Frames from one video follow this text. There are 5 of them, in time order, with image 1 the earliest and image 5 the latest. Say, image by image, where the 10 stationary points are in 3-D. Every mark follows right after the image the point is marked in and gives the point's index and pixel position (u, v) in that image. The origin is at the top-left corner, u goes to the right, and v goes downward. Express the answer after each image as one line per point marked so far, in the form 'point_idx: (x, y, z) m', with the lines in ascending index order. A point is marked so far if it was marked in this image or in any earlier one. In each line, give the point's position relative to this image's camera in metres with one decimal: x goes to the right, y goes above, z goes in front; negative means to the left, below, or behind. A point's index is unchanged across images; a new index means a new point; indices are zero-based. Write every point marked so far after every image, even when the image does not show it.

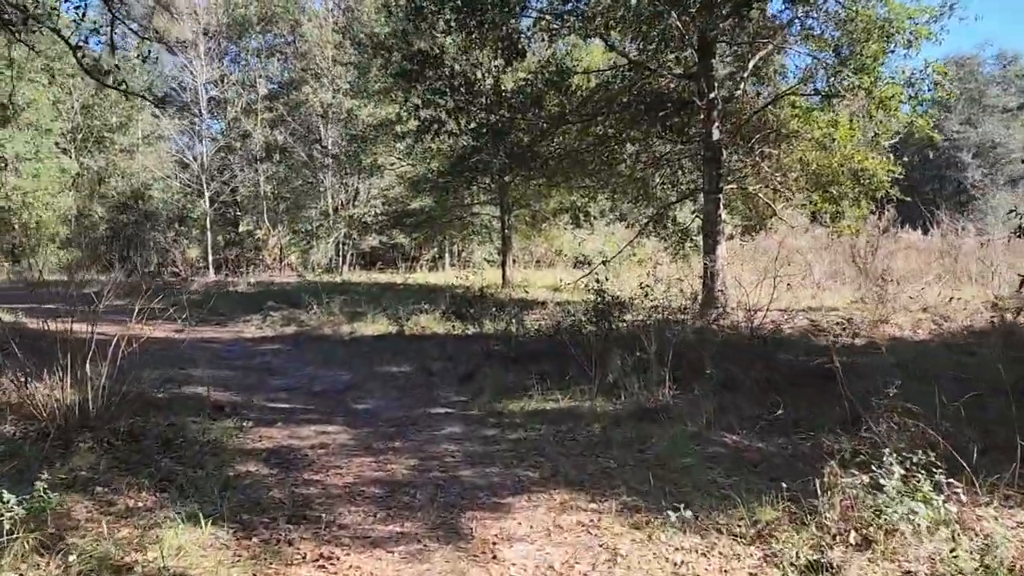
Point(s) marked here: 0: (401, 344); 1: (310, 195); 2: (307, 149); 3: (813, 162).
0: (-1.1, -0.5, +7.7) m
1: (-4.8, +2.2, +19.0) m
2: (-4.8, +3.3, +18.4) m
3: (+3.8, +1.6, +9.9) m
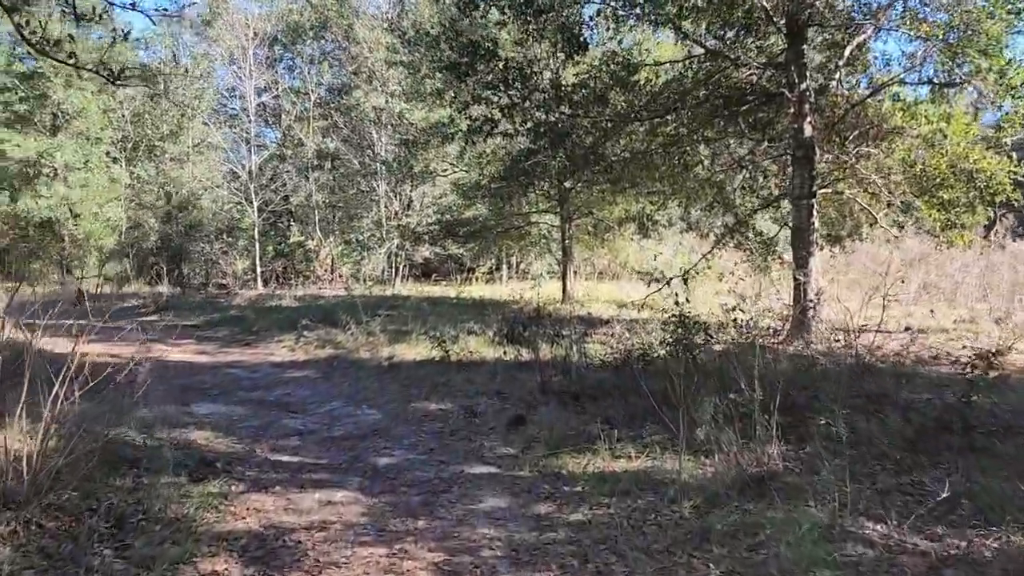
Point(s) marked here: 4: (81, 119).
0: (-0.6, -0.7, +6.7) m
1: (-3.5, +1.9, +18.3) m
2: (-3.4, +3.0, +17.7) m
3: (+4.5, +1.4, +8.5) m
4: (-9.2, +3.6, +17.0) m
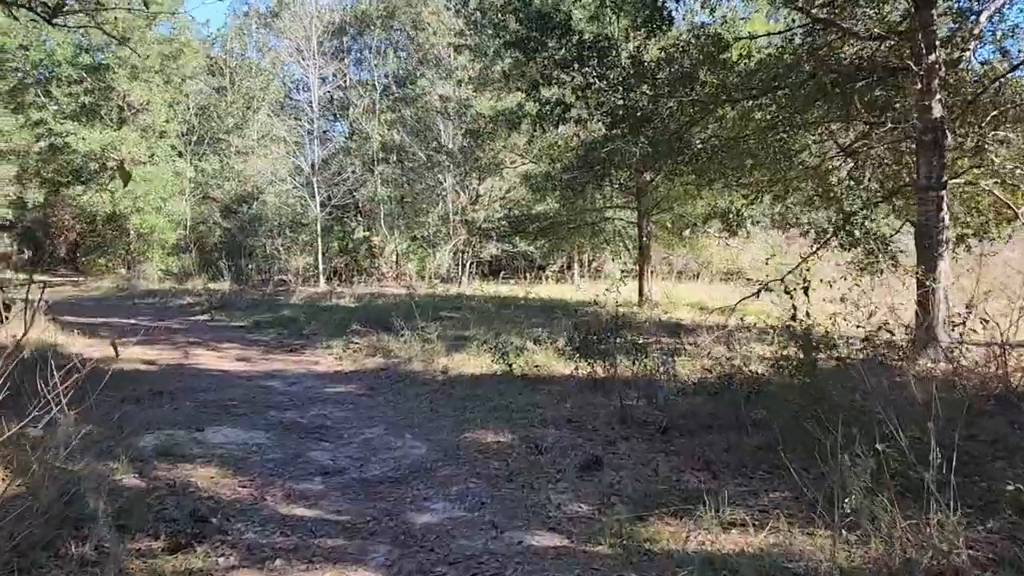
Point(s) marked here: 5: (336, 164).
0: (-0.1, -0.7, +5.7) m
1: (-1.9, +2.0, +17.5) m
2: (-1.9, +3.0, +16.9) m
3: (+5.1, +1.3, +7.0) m
4: (-7.7, +3.7, +16.7) m
5: (-4.1, +2.9, +18.6) m
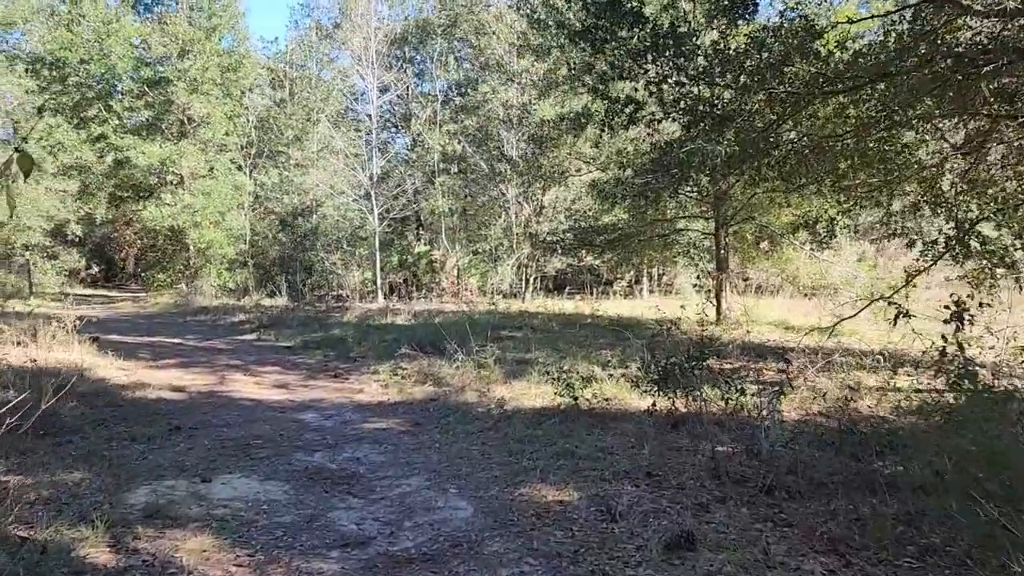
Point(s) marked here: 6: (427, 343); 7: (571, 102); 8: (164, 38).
0: (+0.3, -0.9, +4.8) m
1: (-0.5, +1.6, +16.8) m
2: (-0.5, +2.7, +16.2) m
3: (+5.6, +1.1, +5.8) m
4: (-6.4, +3.4, +16.5) m
5: (-2.6, +2.5, +18.0) m
6: (-0.9, -0.6, +8.3) m
7: (+1.0, +3.1, +13.0) m
8: (-7.0, +5.0, +15.9) m
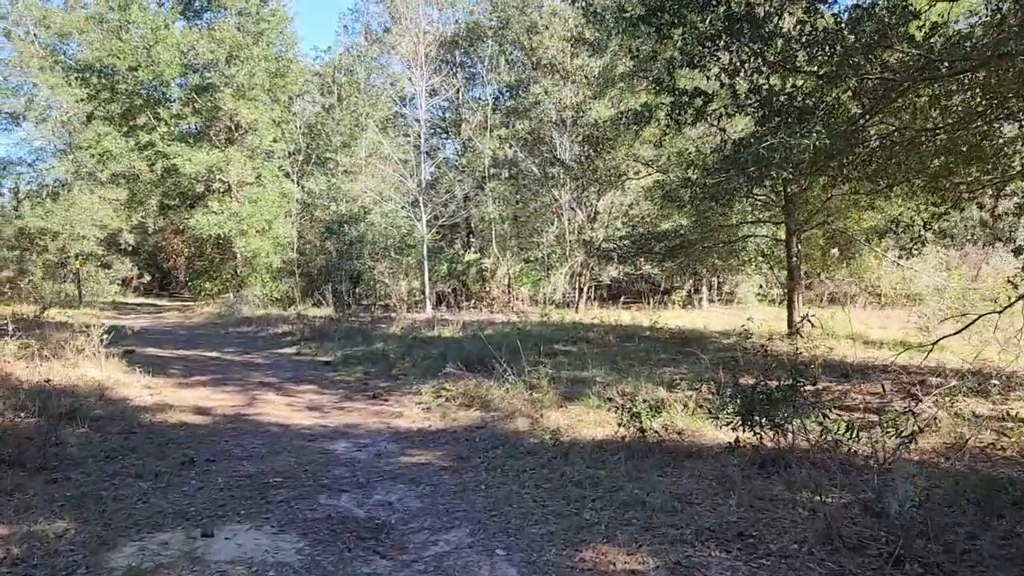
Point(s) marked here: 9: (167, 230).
0: (+0.6, -1.0, +4.1) m
1: (+0.6, +1.4, +16.1) m
2: (+0.5, +2.5, +15.5) m
3: (+6.0, +1.0, +4.7) m
4: (-5.3, +3.2, +16.2) m
5: (-1.5, +2.3, +17.5) m
6: (-0.3, -0.7, +7.7) m
7: (+1.8, +2.9, +12.3) m
8: (-5.9, +4.8, +15.7) m
9: (-8.5, +1.4, +19.6) m
